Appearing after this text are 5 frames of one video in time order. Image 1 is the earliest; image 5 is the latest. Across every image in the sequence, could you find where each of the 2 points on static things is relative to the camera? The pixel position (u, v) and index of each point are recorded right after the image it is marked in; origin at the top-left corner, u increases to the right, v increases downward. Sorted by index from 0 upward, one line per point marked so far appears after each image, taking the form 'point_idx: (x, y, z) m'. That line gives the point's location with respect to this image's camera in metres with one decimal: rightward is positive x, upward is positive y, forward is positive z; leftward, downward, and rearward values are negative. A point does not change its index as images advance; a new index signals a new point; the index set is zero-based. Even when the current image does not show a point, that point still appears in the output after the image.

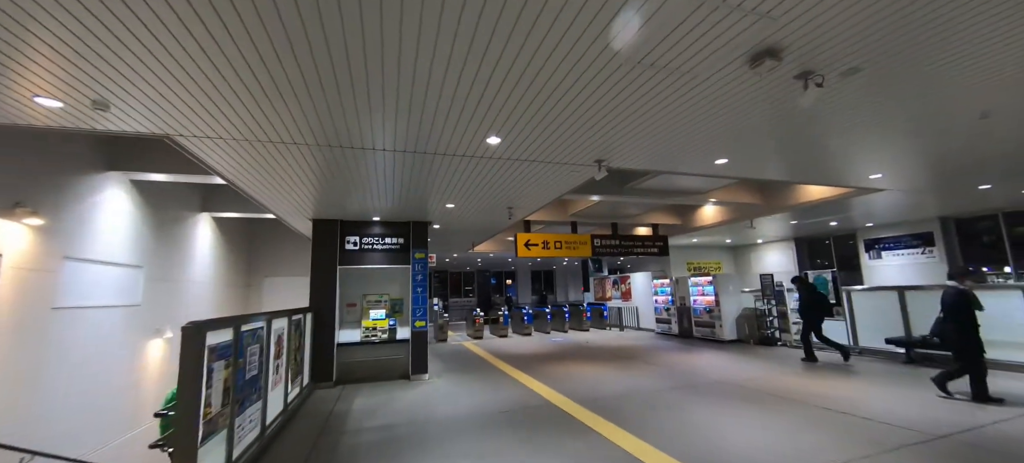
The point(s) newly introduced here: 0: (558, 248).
0: (+1.0, -0.4, +9.2) m
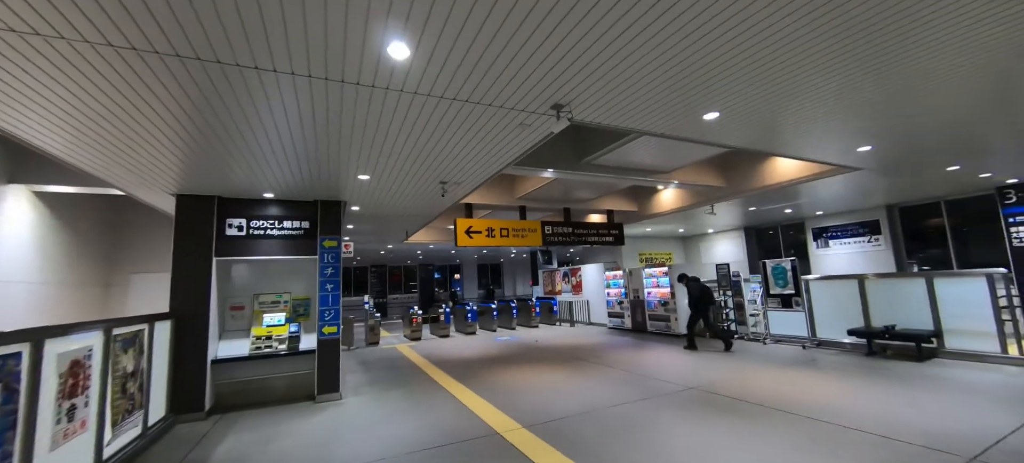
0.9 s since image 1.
0: (-0.1, -0.1, +8.0) m
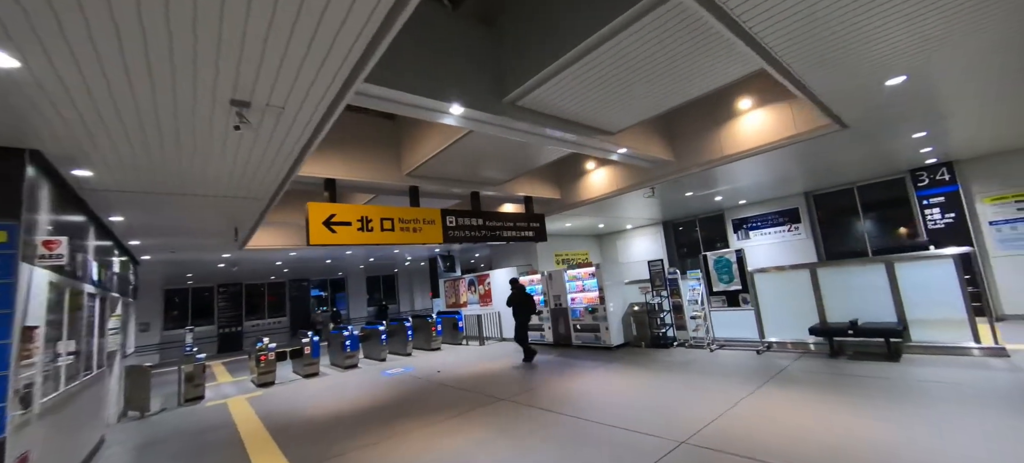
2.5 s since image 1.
0: (-1.7, 0.0, +5.5) m
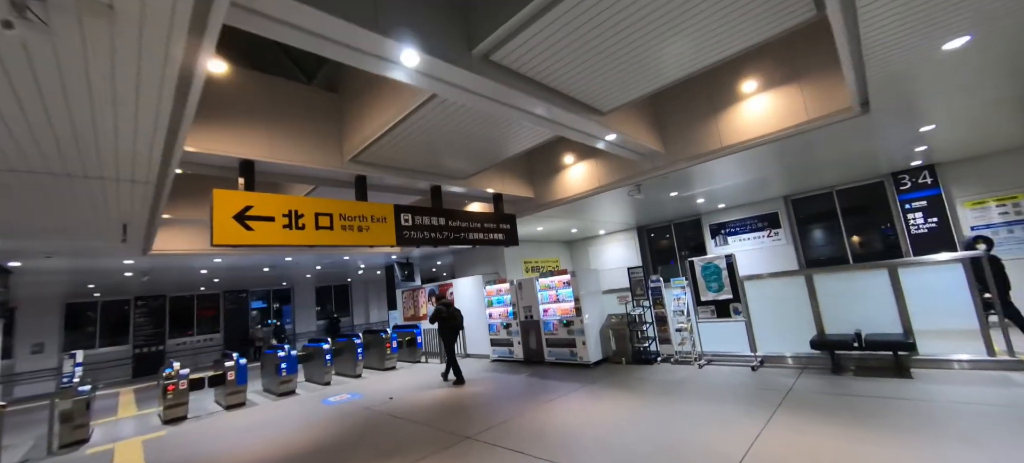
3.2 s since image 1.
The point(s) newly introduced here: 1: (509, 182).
0: (-2.0, 0.0, +4.4) m
1: (0.0, +0.8, +6.6) m
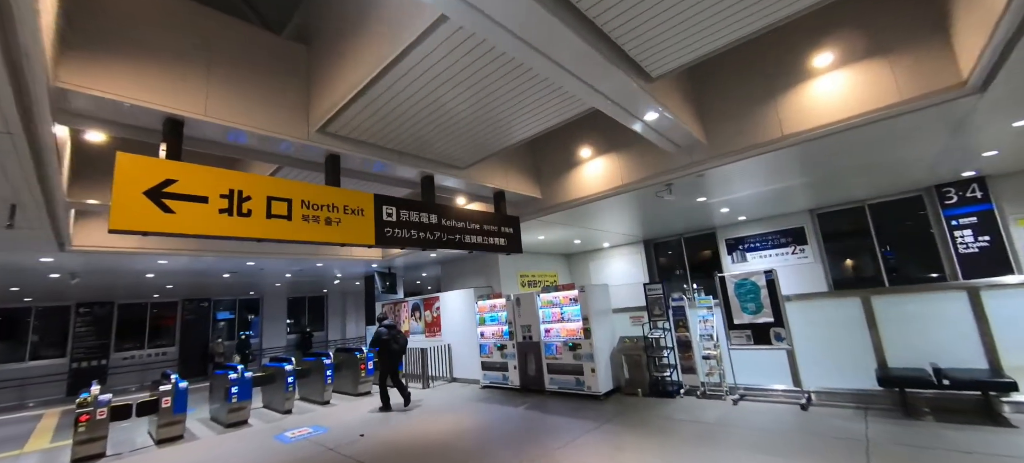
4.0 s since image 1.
0: (-1.9, +0.1, +3.4) m
1: (0.0, +0.7, +5.6) m
